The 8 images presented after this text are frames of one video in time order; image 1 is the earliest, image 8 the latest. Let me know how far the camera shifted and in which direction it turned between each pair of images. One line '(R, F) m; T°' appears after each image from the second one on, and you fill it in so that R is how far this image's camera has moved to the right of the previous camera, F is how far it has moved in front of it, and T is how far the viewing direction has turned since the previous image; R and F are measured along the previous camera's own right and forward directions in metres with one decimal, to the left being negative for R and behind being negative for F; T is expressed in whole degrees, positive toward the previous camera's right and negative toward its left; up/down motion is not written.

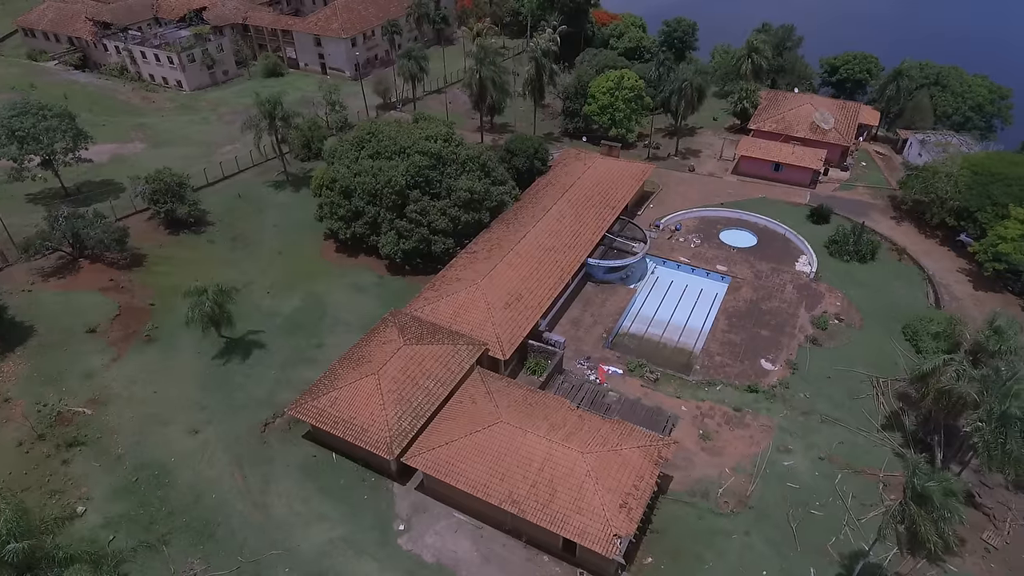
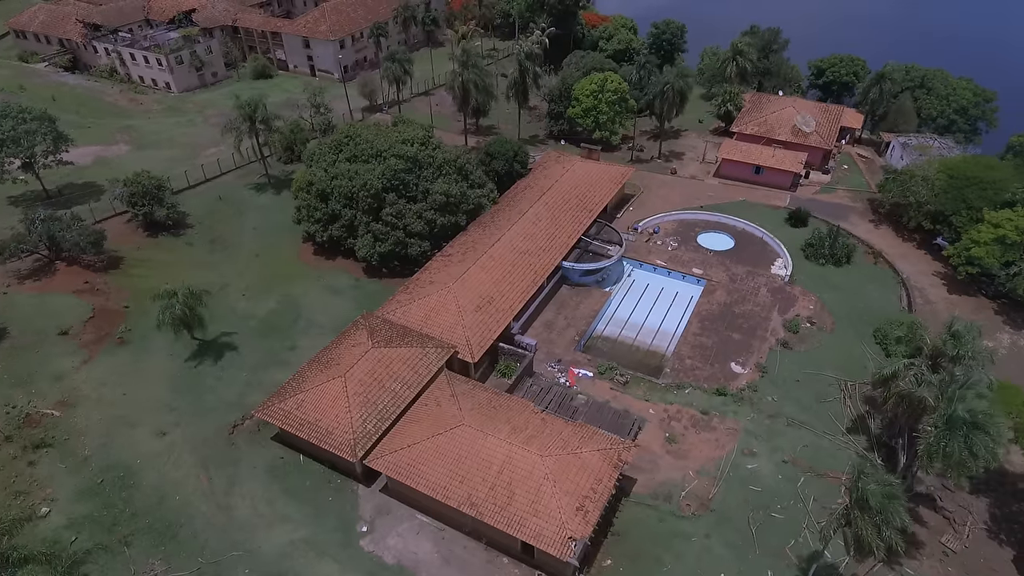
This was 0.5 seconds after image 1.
(+1.9, -0.2) m; 0°
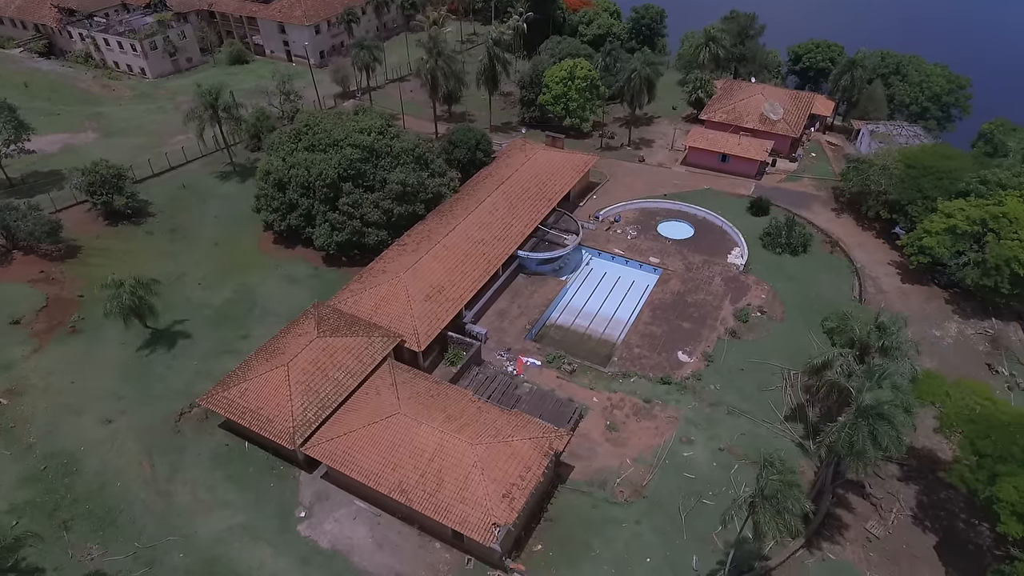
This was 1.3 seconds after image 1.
(+3.2, -0.3) m; 0°
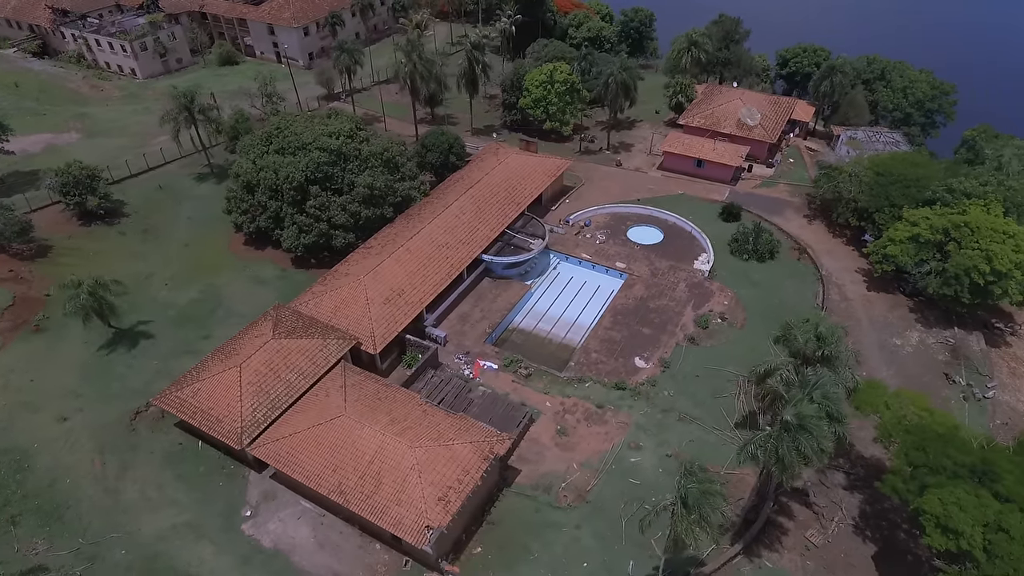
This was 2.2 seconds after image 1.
(+3.1, -0.3) m; -1°
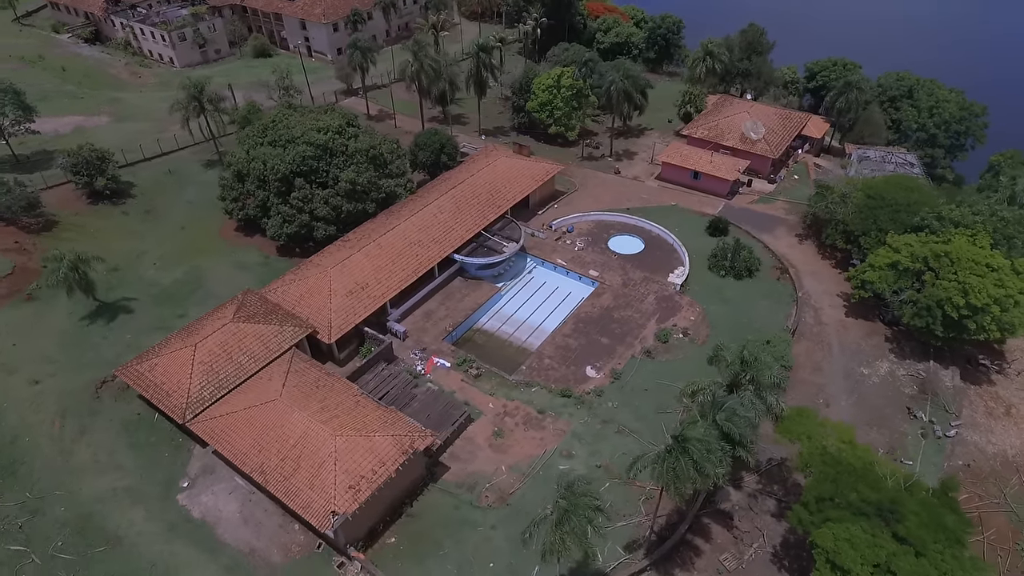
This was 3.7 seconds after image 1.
(+5.7, -0.3) m; -4°
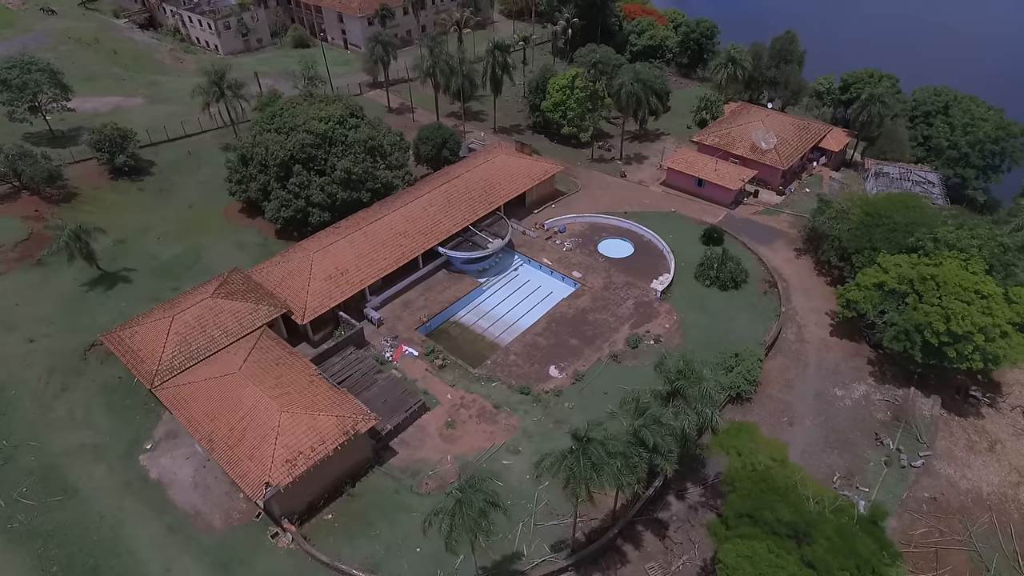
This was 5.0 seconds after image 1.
(+5.0, -0.2) m; -4°
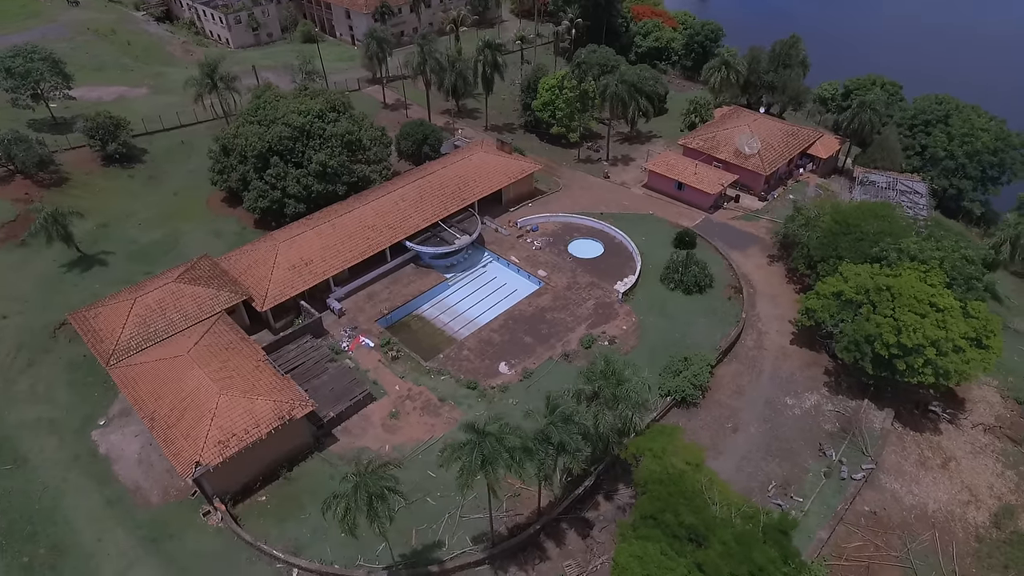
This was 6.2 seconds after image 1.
(+4.6, -0.2) m; -2°
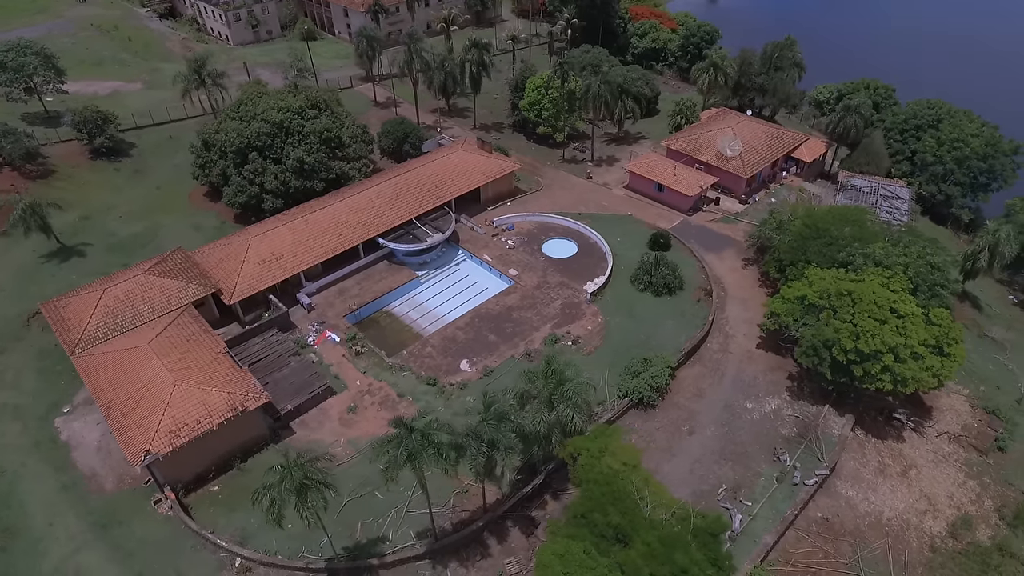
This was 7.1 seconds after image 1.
(+3.2, -0.1) m; -1°
